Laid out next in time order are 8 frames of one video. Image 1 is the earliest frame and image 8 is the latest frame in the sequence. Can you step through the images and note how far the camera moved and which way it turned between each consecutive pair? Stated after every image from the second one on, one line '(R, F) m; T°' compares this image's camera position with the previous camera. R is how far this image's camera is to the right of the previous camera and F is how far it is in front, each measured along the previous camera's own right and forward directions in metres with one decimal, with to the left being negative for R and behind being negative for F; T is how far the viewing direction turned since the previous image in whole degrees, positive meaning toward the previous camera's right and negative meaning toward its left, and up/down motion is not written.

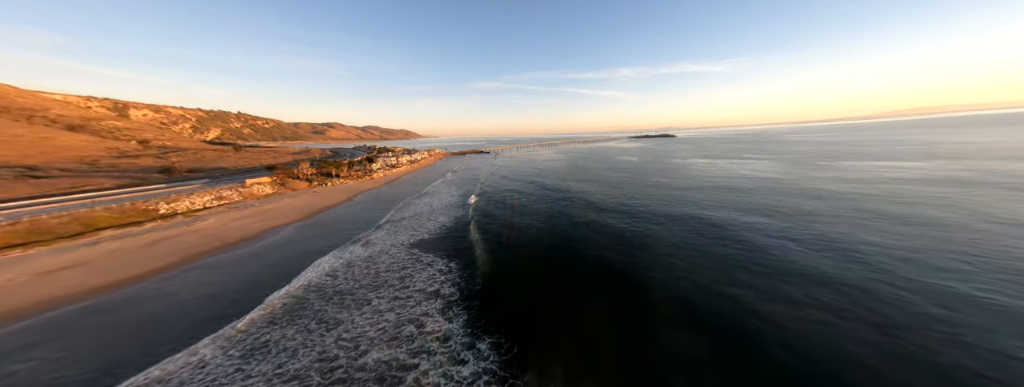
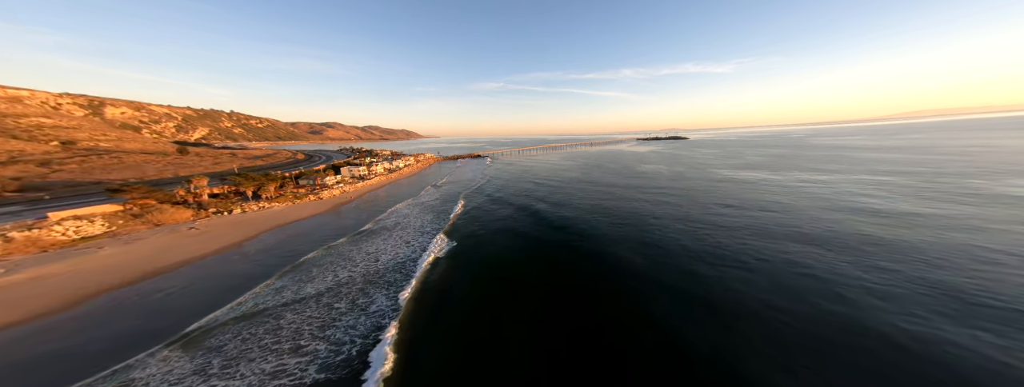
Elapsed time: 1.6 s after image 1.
(+0.6, +10.7) m; 0°
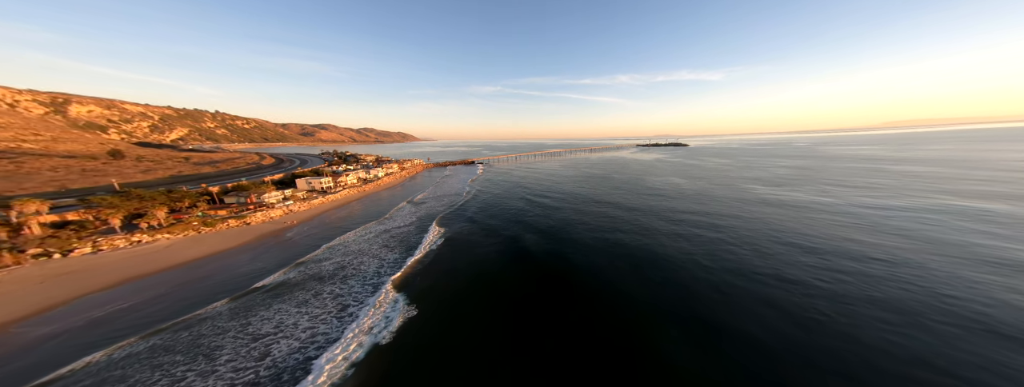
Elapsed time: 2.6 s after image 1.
(+0.6, +6.6) m; +1°
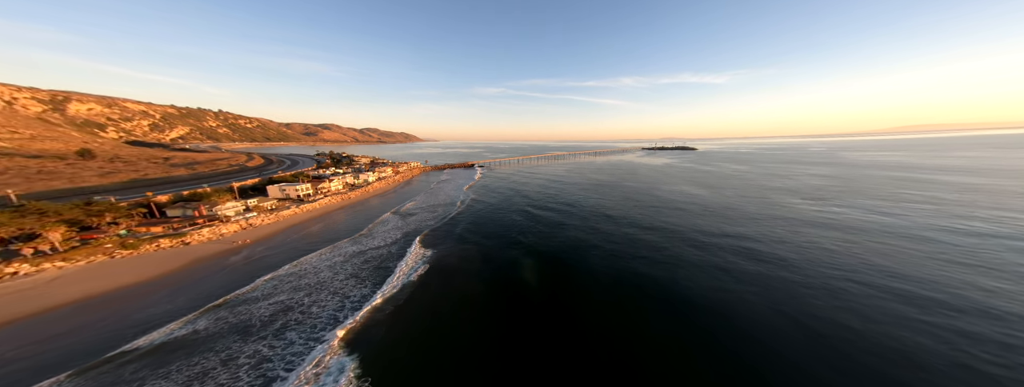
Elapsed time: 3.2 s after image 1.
(+0.4, +3.9) m; -1°
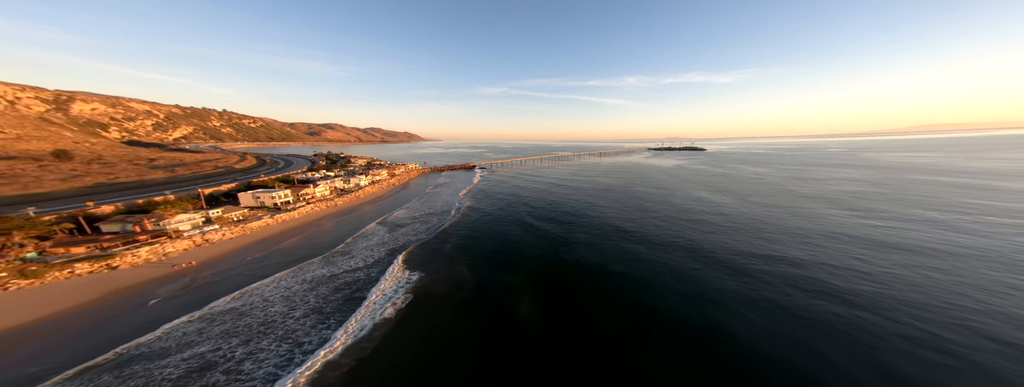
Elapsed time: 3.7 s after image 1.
(+0.3, +3.3) m; -1°
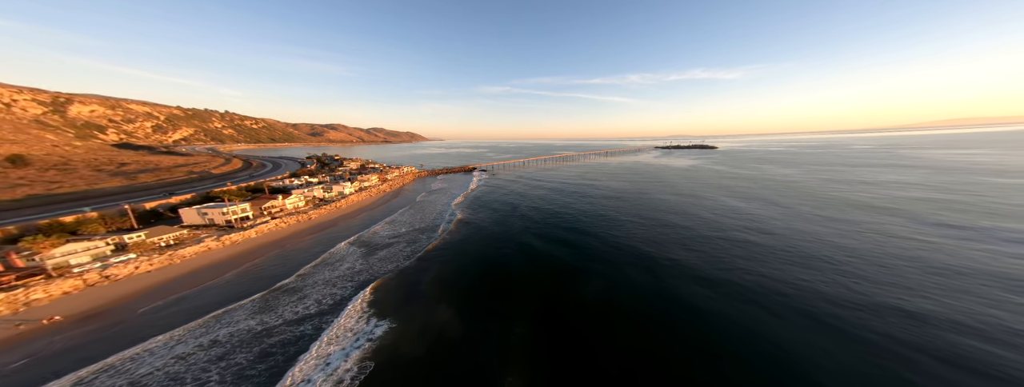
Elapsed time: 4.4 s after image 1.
(+0.3, +4.7) m; -1°
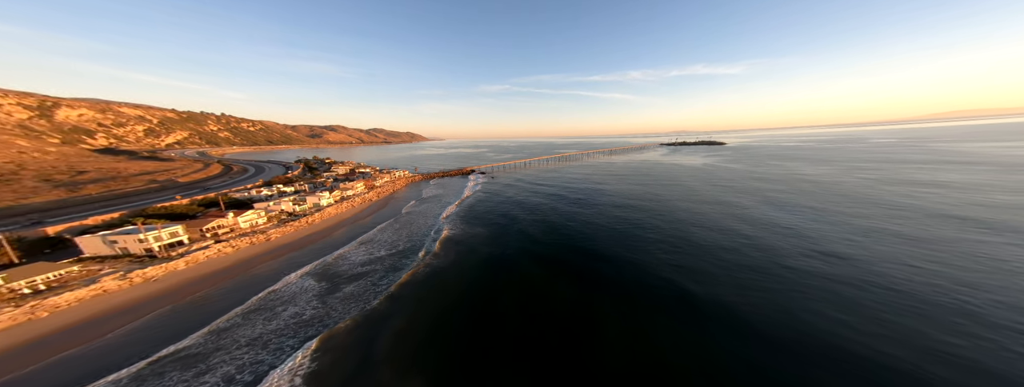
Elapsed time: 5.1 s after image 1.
(+0.2, +4.7) m; 0°
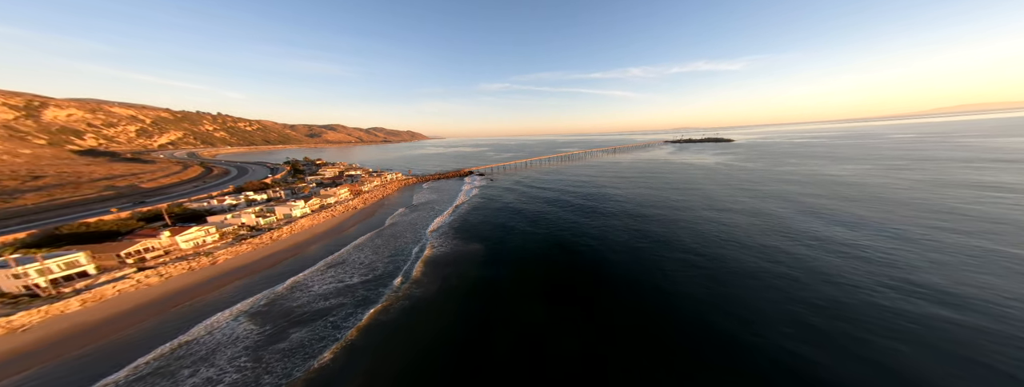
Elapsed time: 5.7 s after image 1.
(+0.1, +4.1) m; 0°
